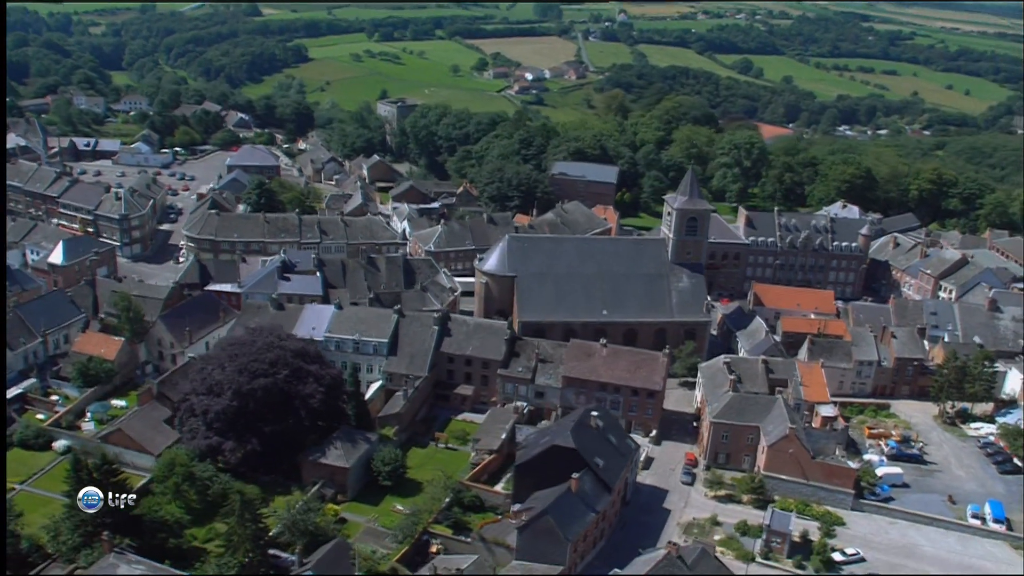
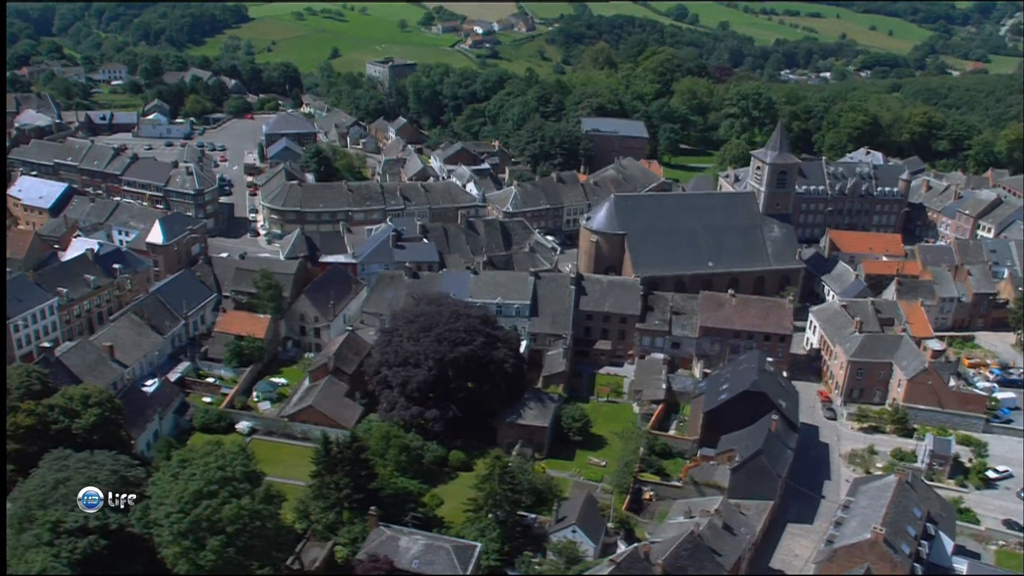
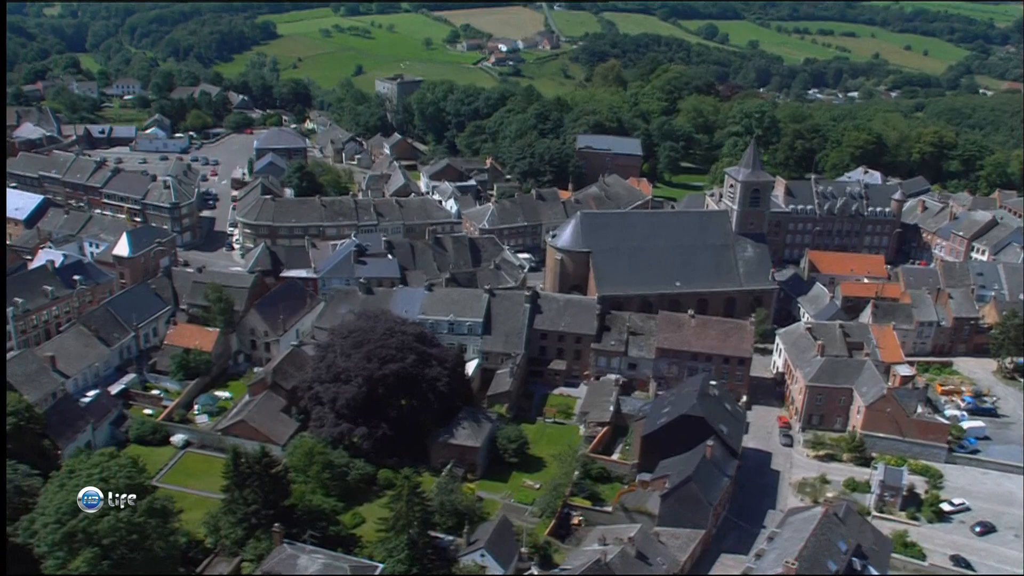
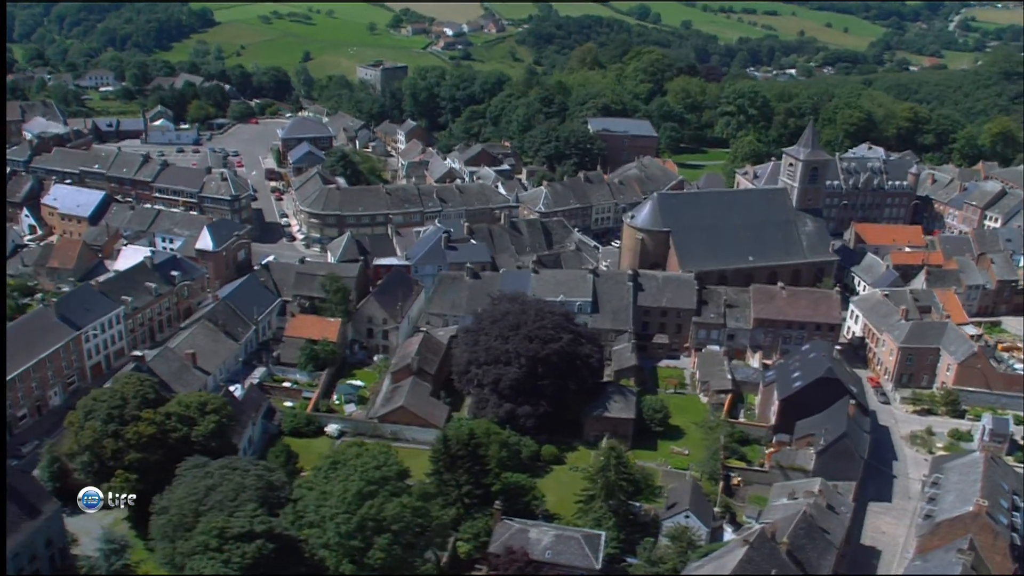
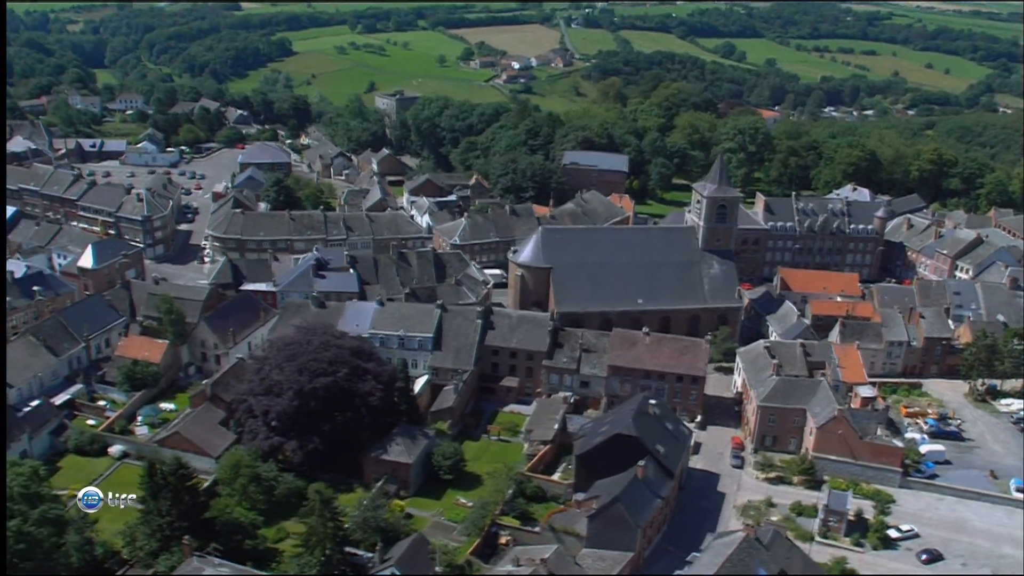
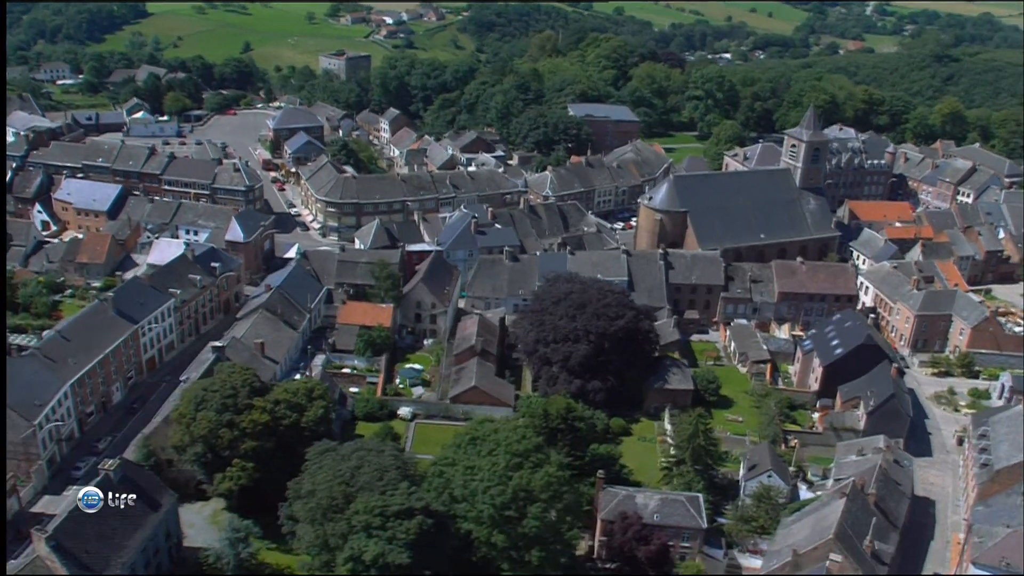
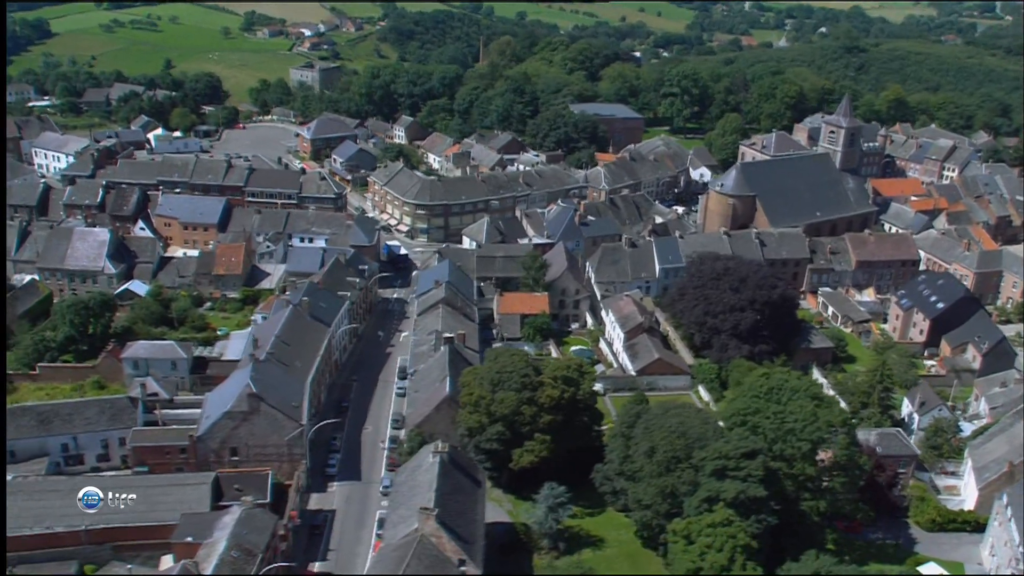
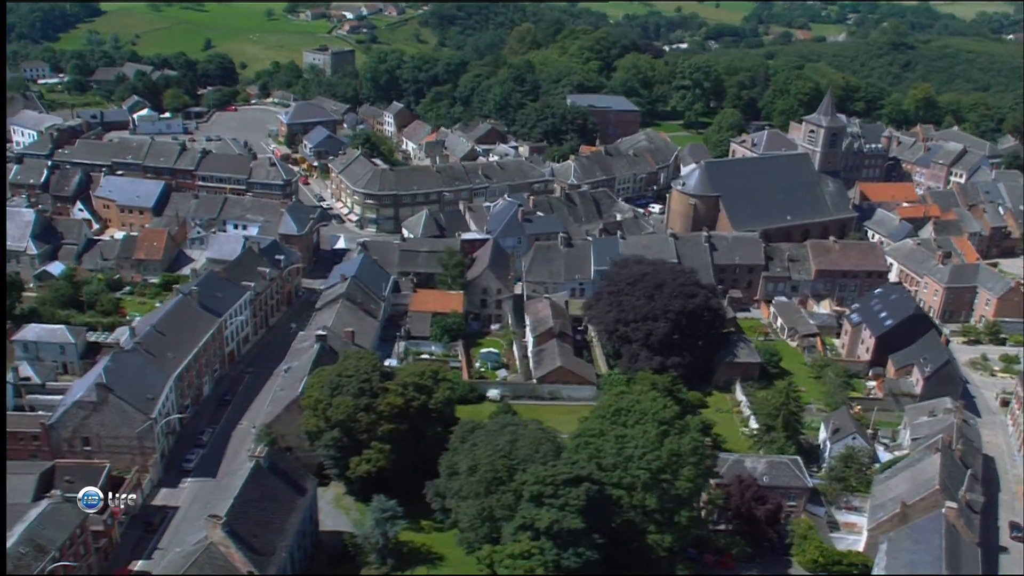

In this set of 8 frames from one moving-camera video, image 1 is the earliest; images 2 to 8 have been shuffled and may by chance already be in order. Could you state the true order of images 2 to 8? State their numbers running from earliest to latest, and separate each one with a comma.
5, 3, 2, 4, 6, 8, 7
